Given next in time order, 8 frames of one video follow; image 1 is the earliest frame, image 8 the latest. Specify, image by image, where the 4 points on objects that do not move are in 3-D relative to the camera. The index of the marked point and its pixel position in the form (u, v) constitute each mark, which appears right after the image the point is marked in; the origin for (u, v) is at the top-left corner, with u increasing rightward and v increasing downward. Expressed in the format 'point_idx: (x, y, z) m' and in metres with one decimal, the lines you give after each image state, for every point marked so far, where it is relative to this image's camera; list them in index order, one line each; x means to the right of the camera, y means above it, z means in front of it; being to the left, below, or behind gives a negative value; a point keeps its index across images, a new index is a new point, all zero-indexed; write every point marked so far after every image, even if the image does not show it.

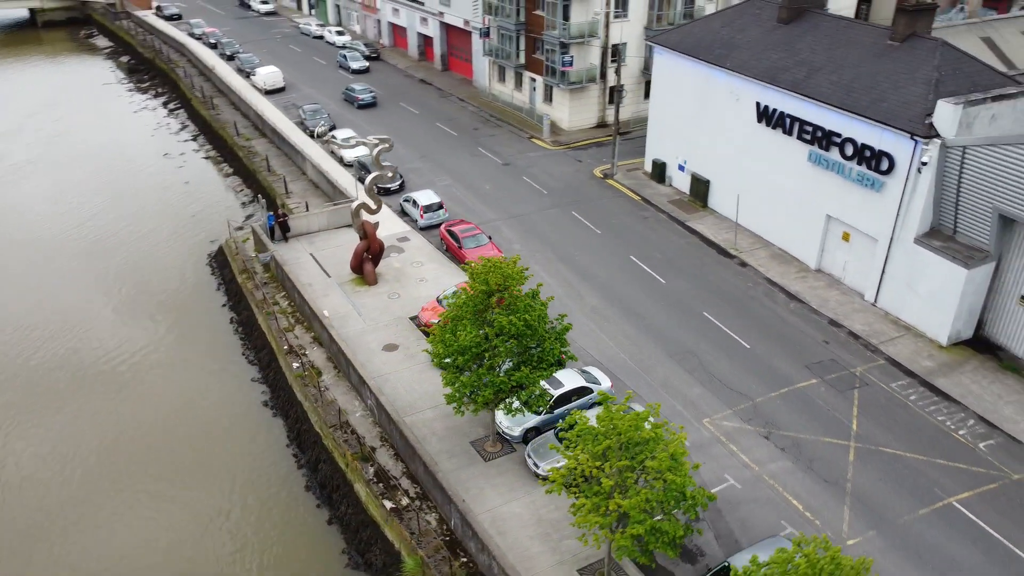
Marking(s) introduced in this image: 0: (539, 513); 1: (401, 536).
0: (+0.7, -5.4, +19.2) m
1: (-2.5, -5.9, +19.1) m
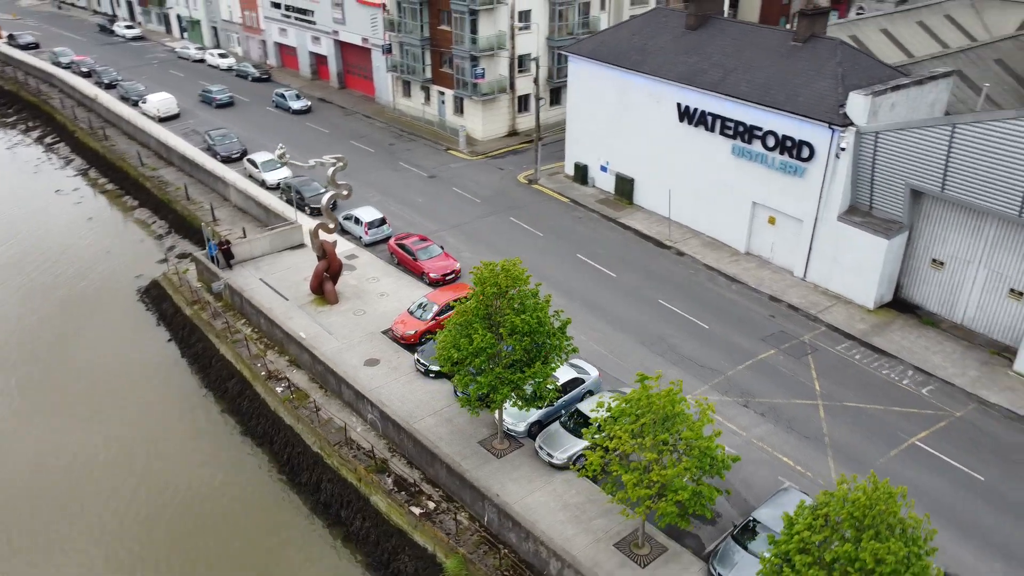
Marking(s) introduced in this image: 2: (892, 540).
0: (+1.3, -5.3, +20.3) m
1: (-1.7, -6.1, +19.6) m
2: (+6.7, -4.4, +13.9) m
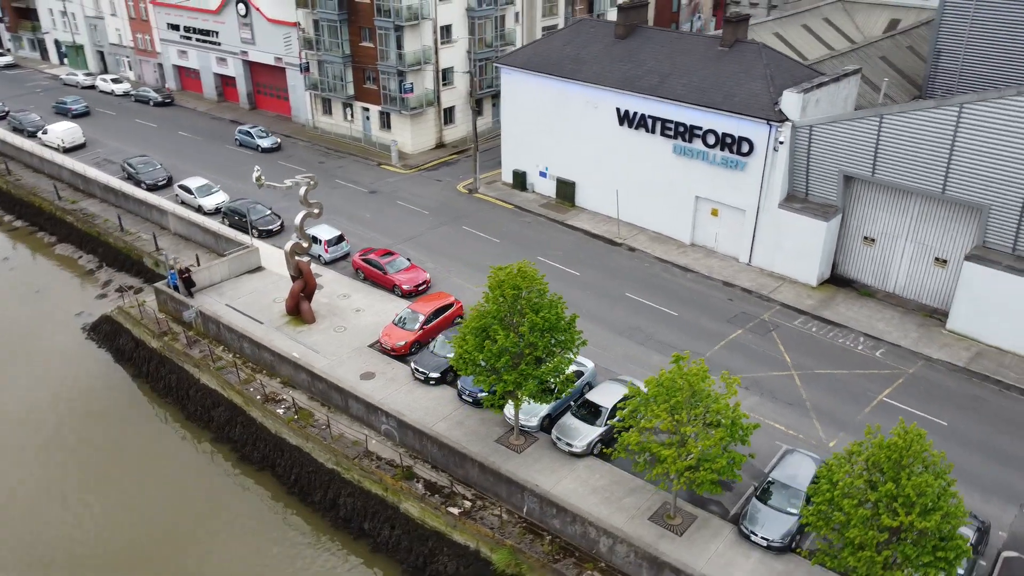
0: (+2.1, -5.2, +21.5) m
1: (-0.7, -6.2, +20.4) m
2: (+8.3, -3.7, +16.0) m
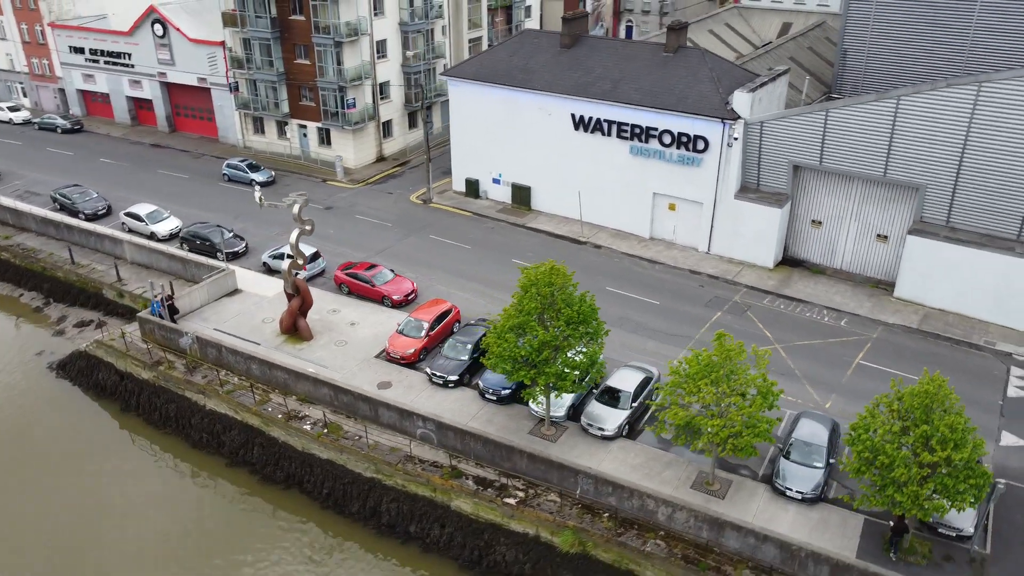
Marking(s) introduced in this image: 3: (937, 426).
0: (+3.4, -5.0, +23.0) m
1: (+0.8, -6.2, +21.5) m
2: (+10.2, -2.9, +18.5) m
3: (+9.9, -3.1, +18.4) m
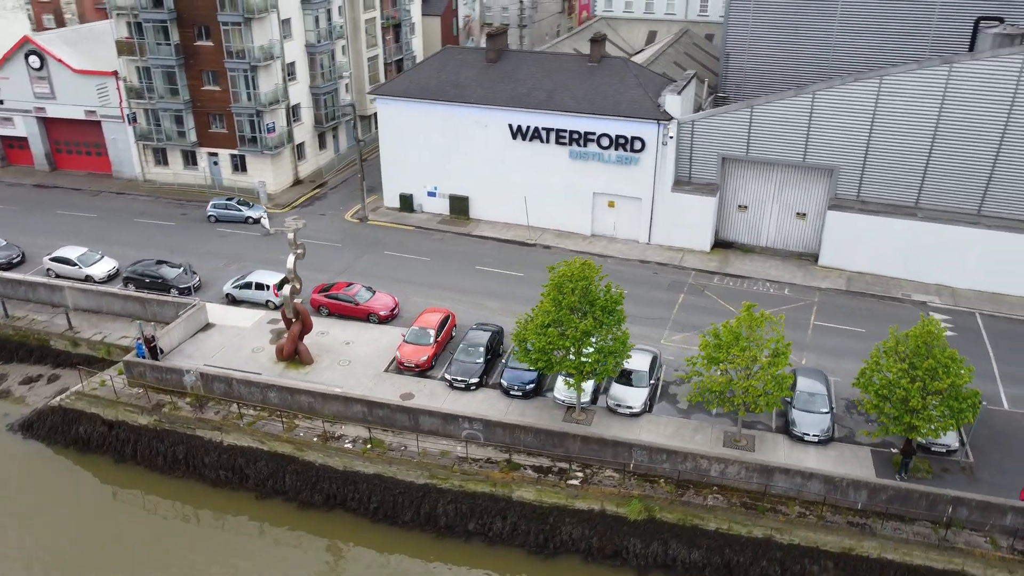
0: (+4.8, -4.5, +25.4) m
1: (+2.7, -6.0, +23.4) m
2: (+12.1, -1.7, +22.4) m
3: (+11.9, -1.9, +22.3) m
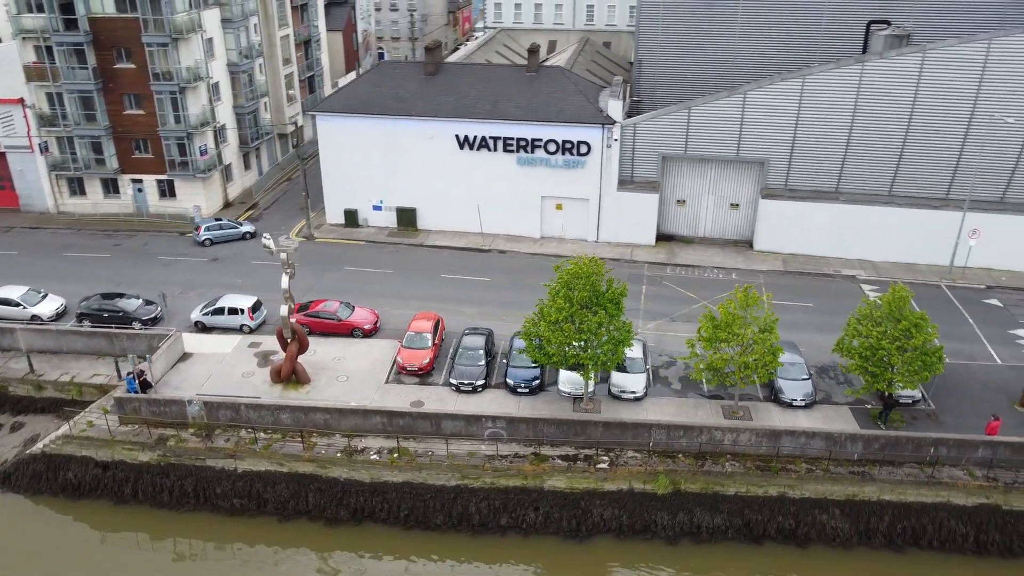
0: (+5.3, -4.2, +27.3) m
1: (+3.7, -5.7, +25.0) m
2: (+12.8, -0.8, +25.7) m
3: (+12.6, -1.0, +25.5) m
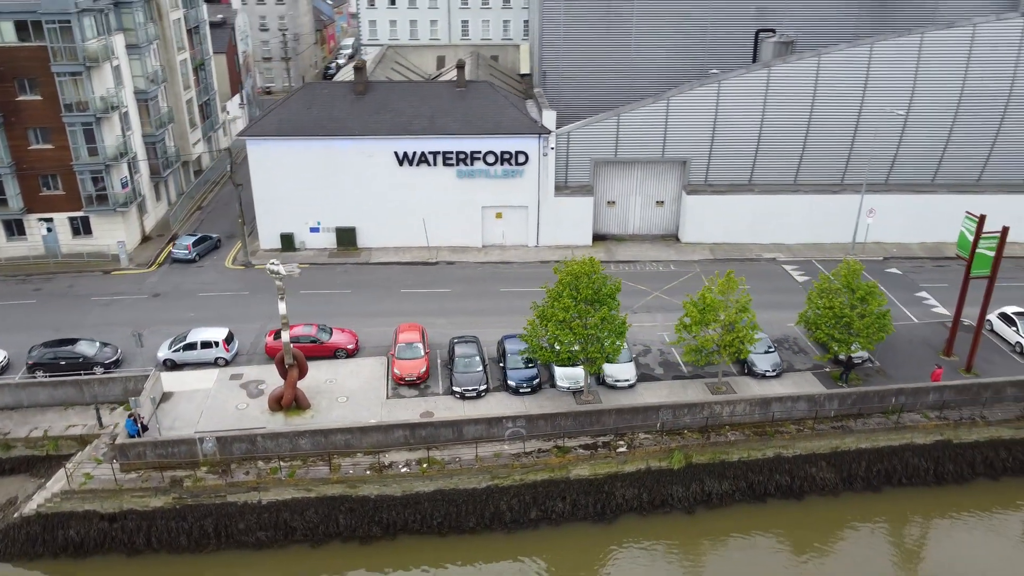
0: (+5.5, -3.9, +29.6) m
1: (+4.6, -5.5, +27.0) m
2: (+12.8, +0.2, +29.4) m
3: (+12.7, 0.0, +29.2) m
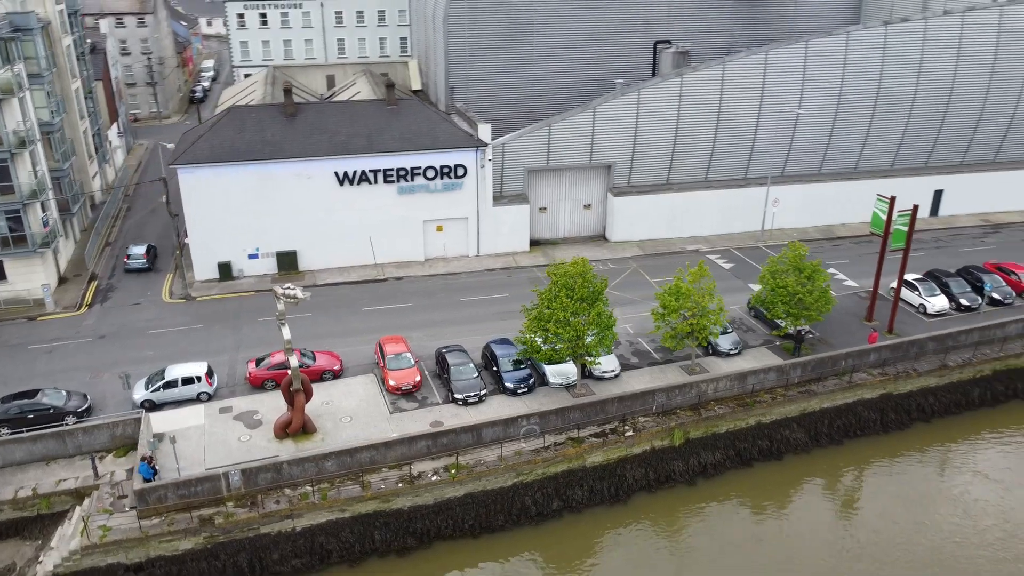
0: (+5.3, -3.7, +31.9) m
1: (+5.0, -5.3, +29.2) m
2: (+12.1, +1.1, +33.2) m
3: (+12.1, +0.8, +33.0) m
